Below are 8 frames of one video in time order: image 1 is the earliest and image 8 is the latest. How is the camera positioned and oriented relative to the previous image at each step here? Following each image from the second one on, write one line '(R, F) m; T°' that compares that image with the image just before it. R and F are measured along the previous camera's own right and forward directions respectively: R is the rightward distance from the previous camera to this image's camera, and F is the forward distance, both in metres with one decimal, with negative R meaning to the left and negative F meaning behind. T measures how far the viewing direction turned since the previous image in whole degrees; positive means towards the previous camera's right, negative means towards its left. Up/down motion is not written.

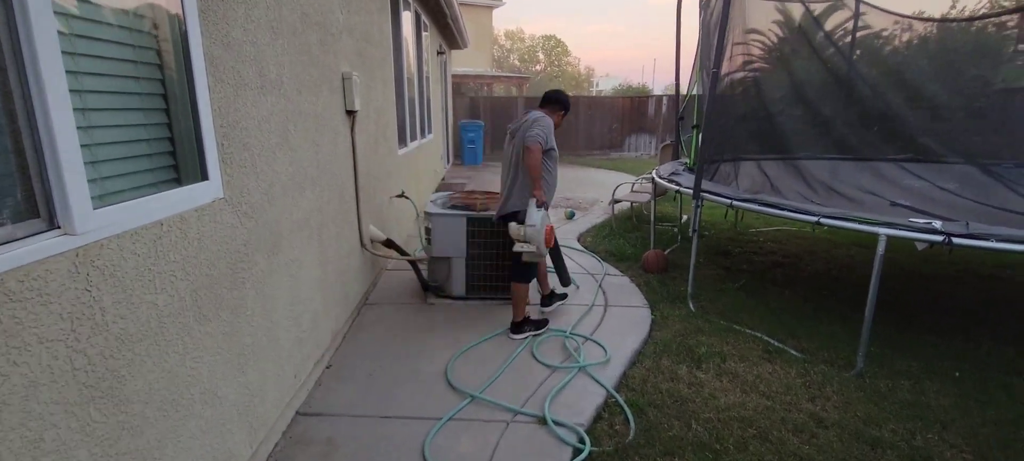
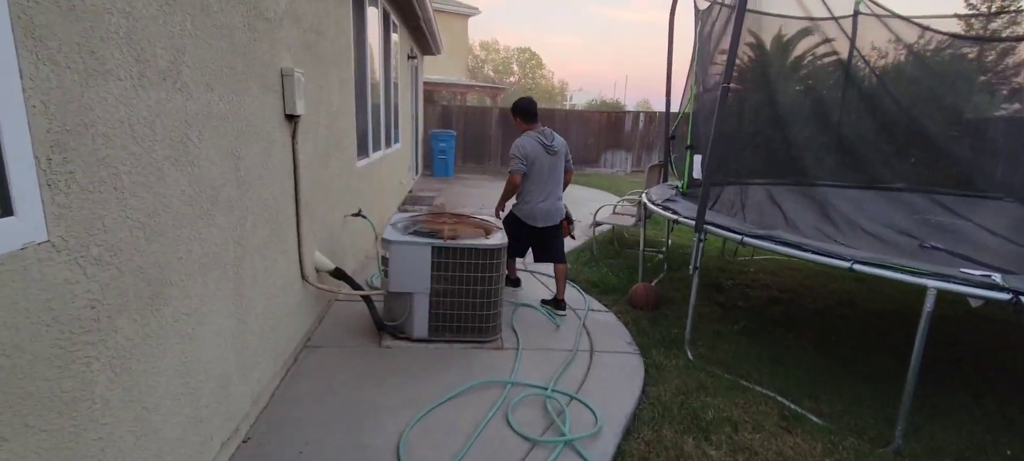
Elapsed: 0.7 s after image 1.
(0.0, +0.5) m; +3°
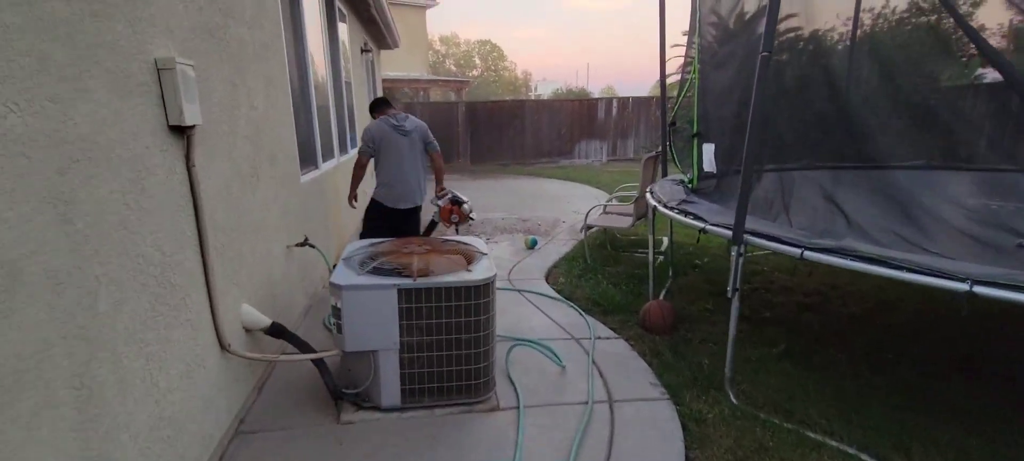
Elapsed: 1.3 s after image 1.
(-0.1, +0.7) m; +3°
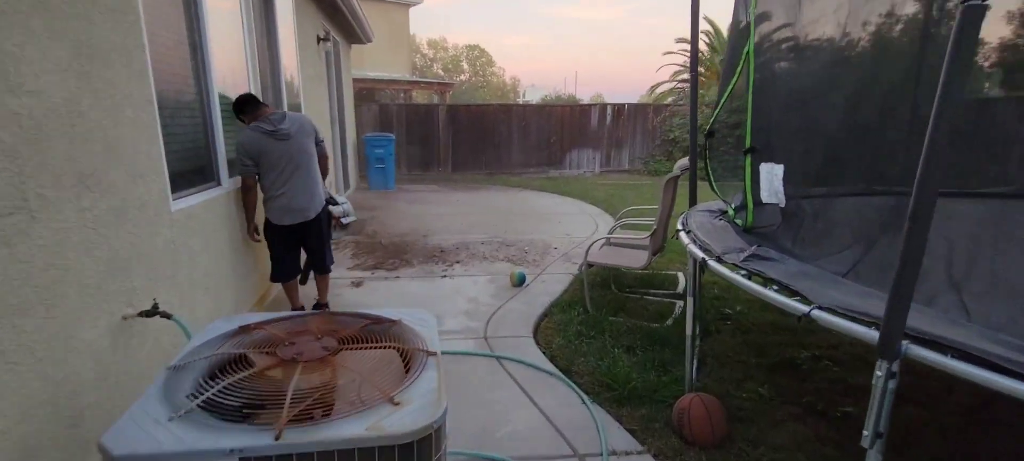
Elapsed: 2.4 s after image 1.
(0.0, +1.1) m; +2°
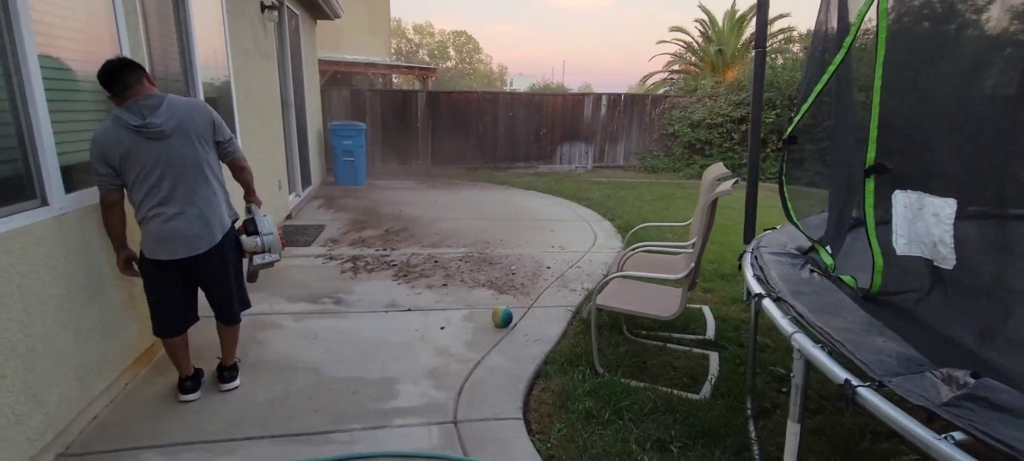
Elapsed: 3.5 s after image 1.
(0.0, +1.0) m; +2°
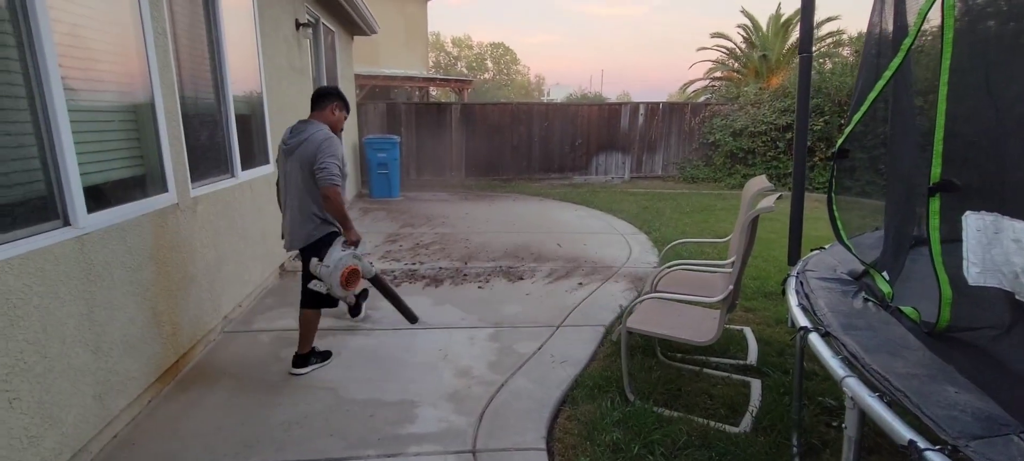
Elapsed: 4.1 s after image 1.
(+0.1, +0.1) m; -4°
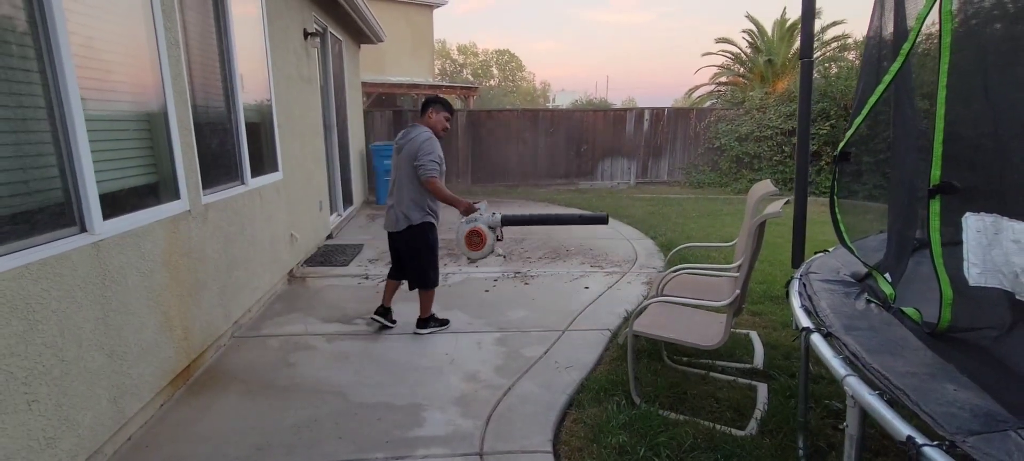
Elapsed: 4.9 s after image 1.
(0.0, 0.0) m; -1°
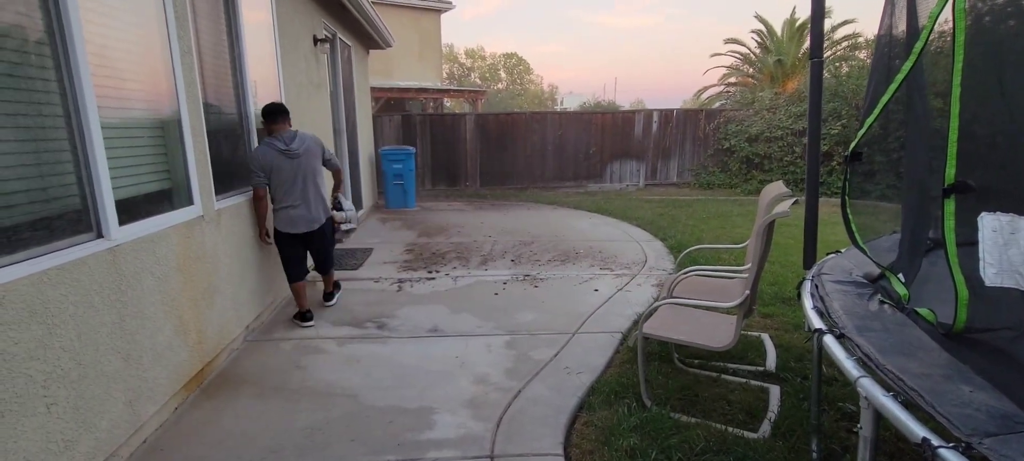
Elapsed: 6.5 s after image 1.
(0.0, 0.0) m; -1°
